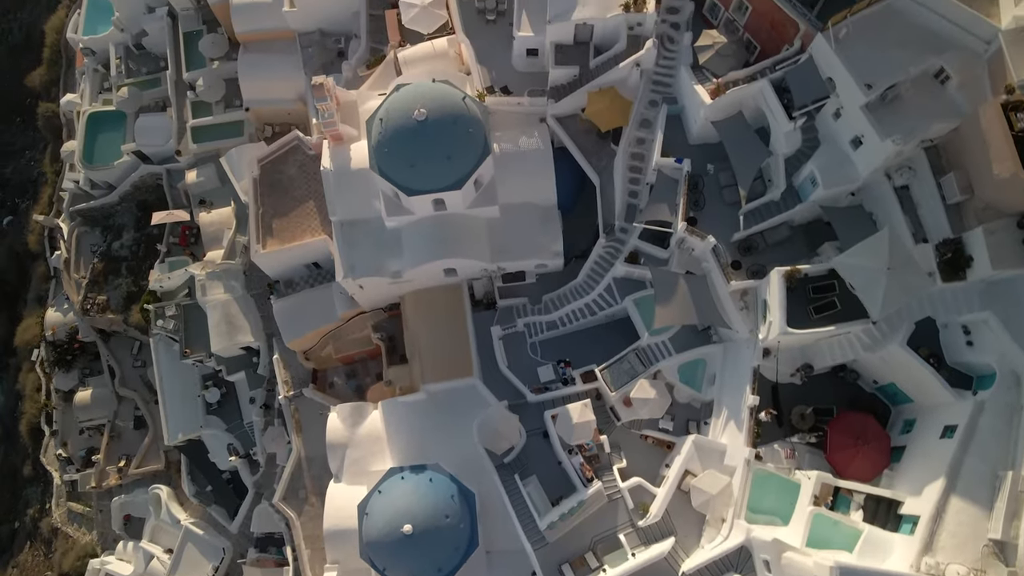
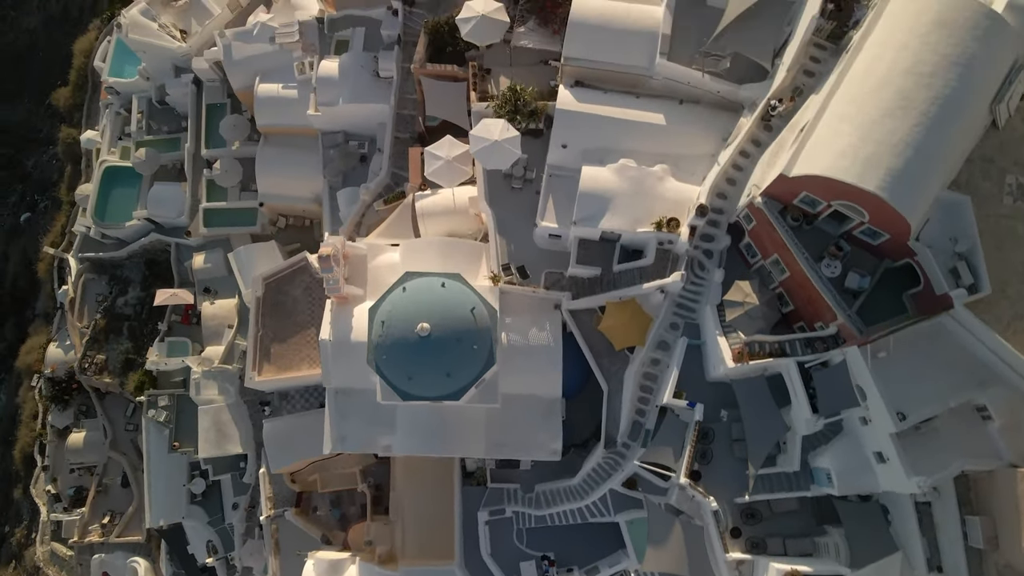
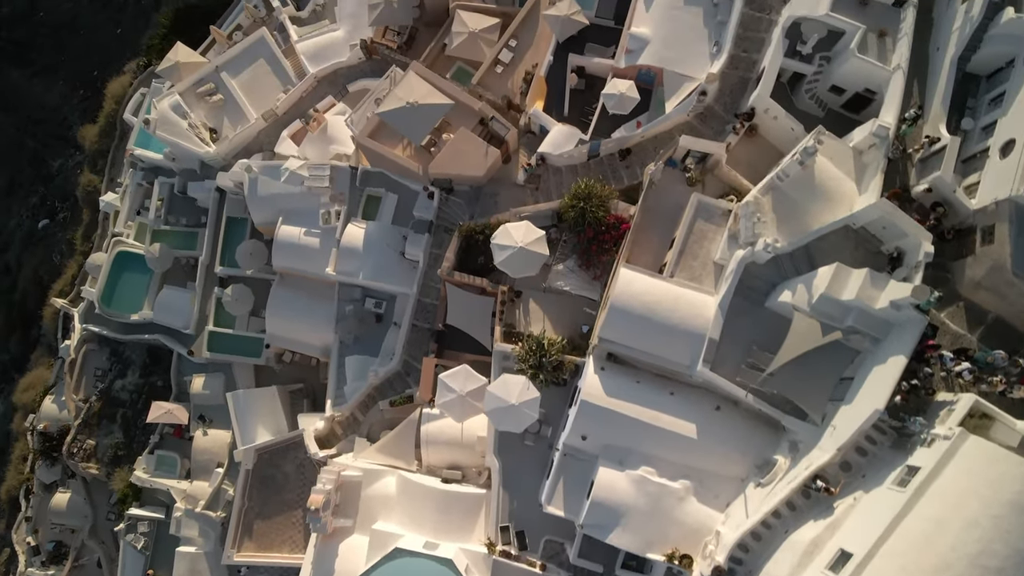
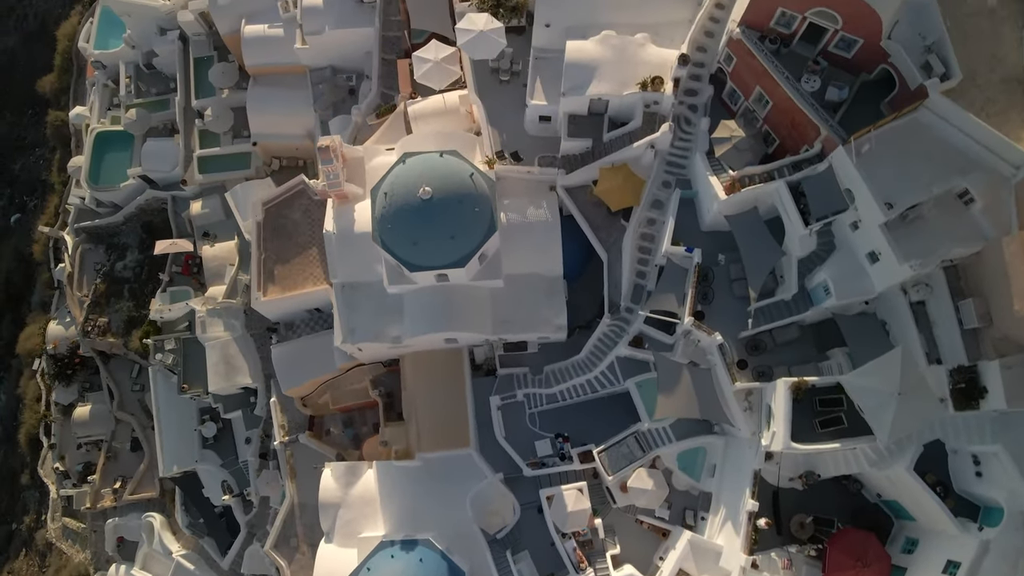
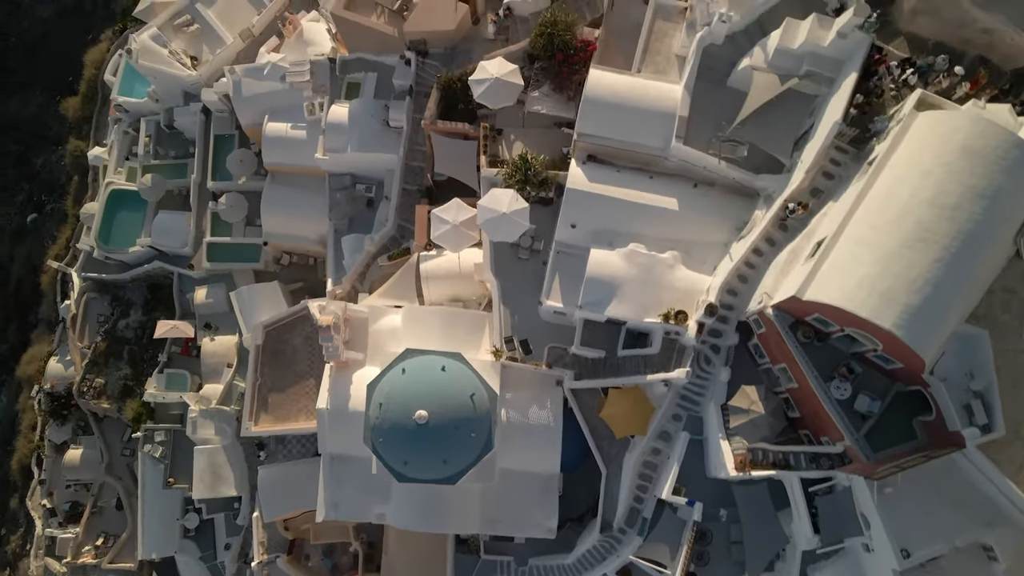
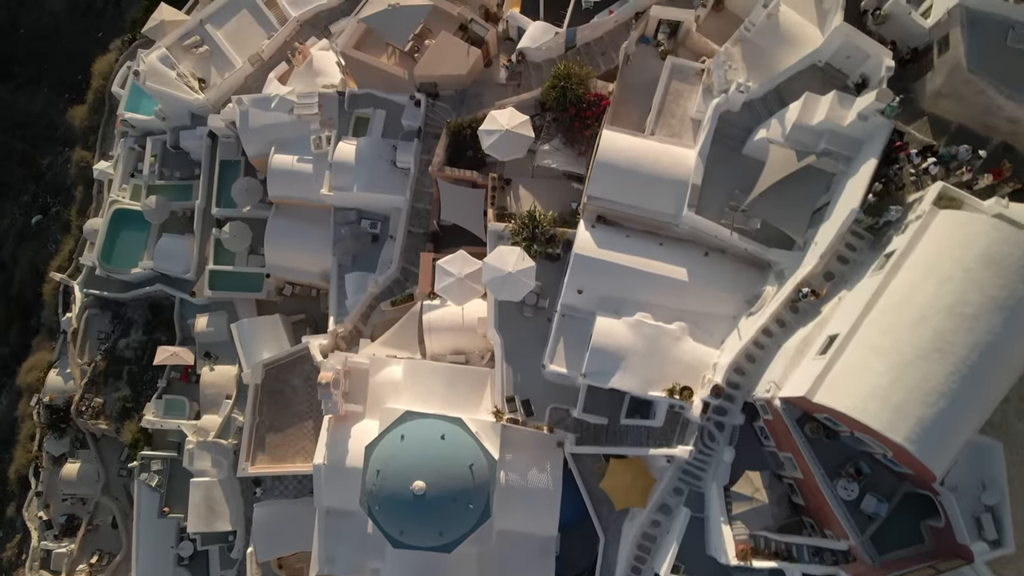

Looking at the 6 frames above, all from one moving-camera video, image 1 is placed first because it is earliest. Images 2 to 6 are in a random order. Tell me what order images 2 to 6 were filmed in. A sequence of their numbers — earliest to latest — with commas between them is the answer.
4, 2, 5, 6, 3
